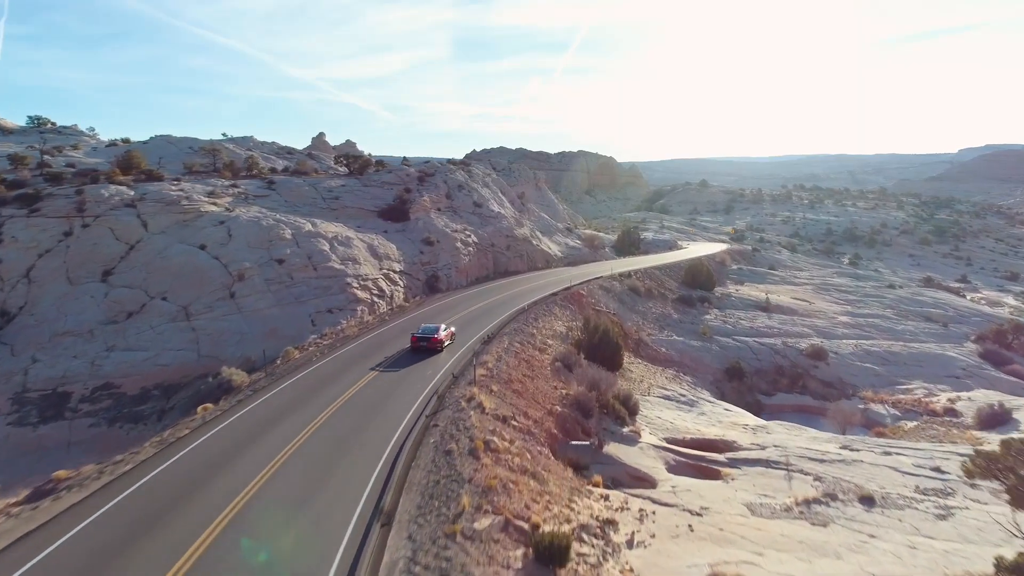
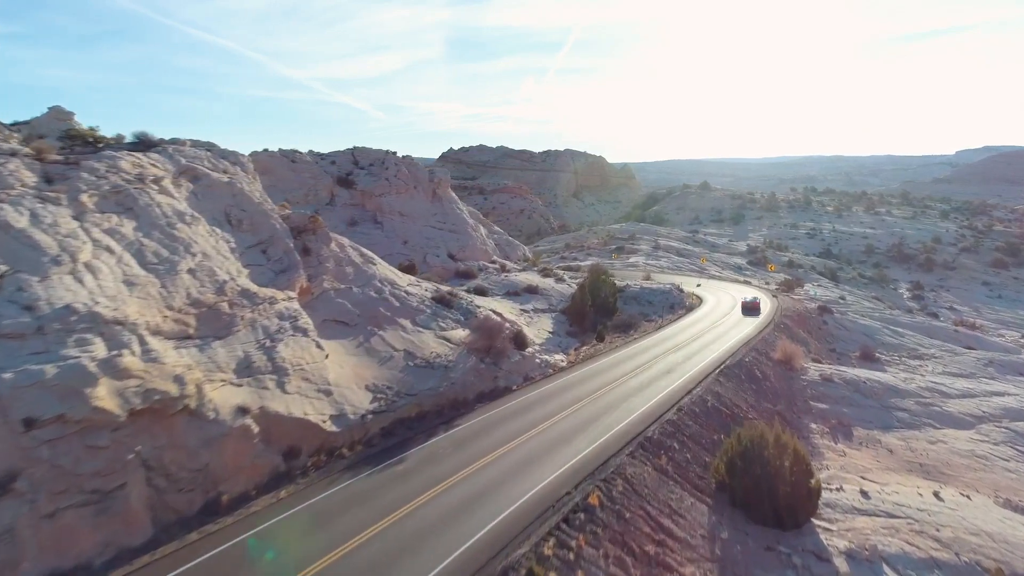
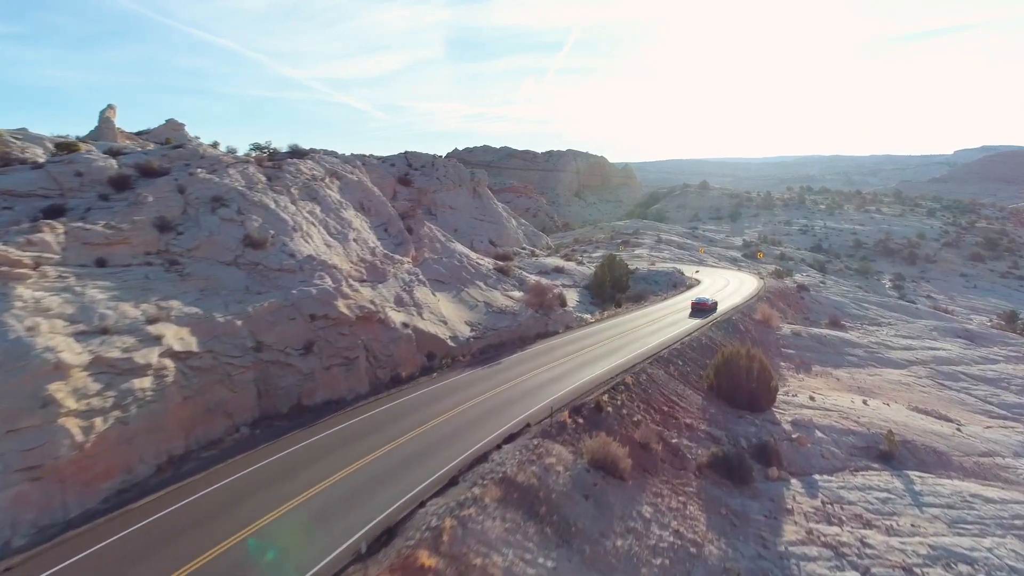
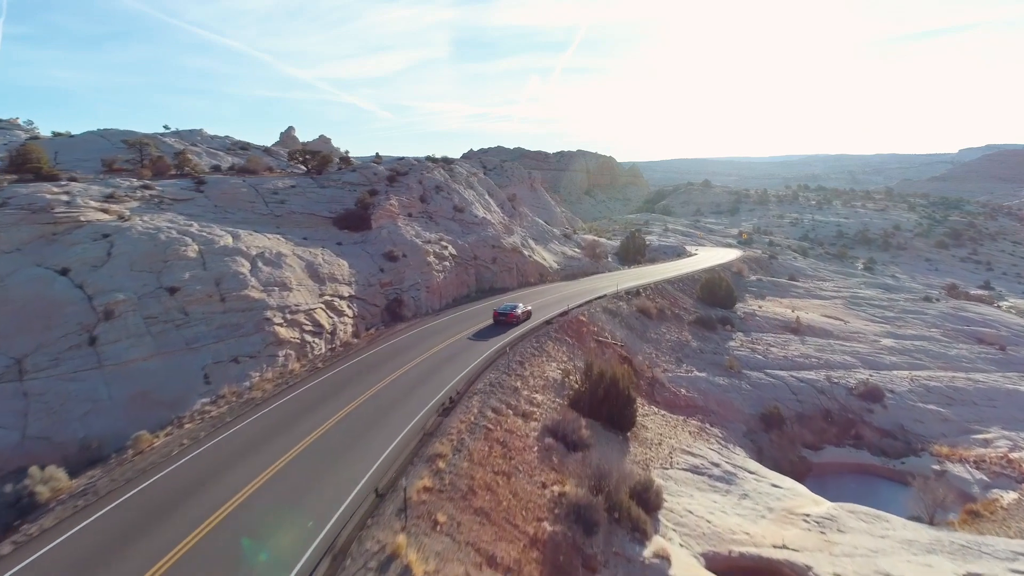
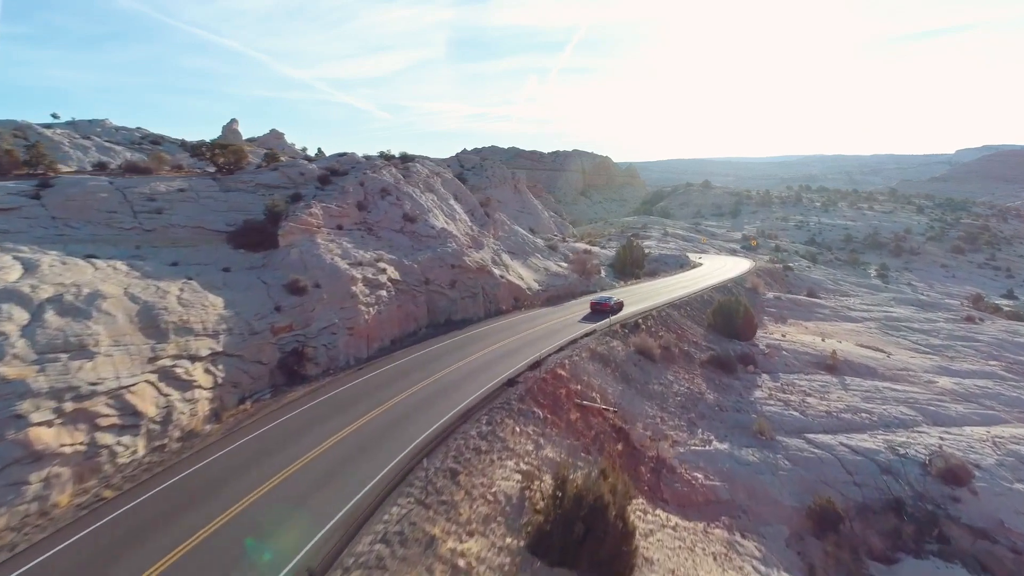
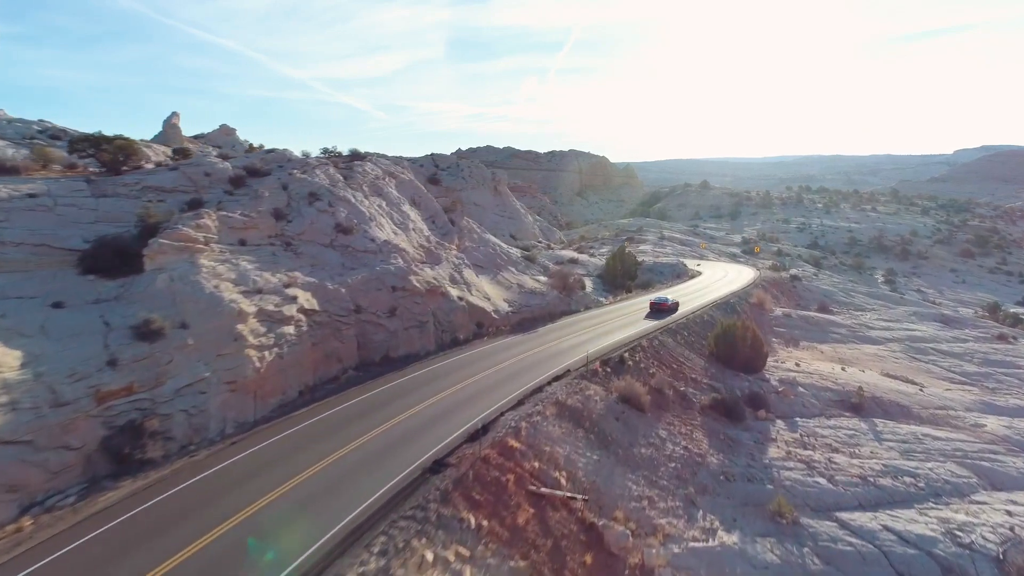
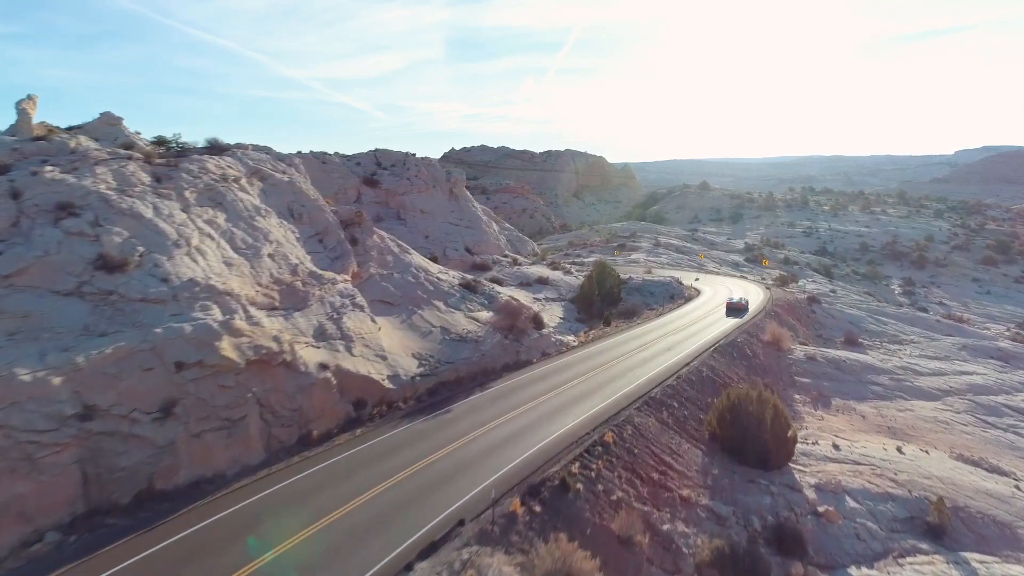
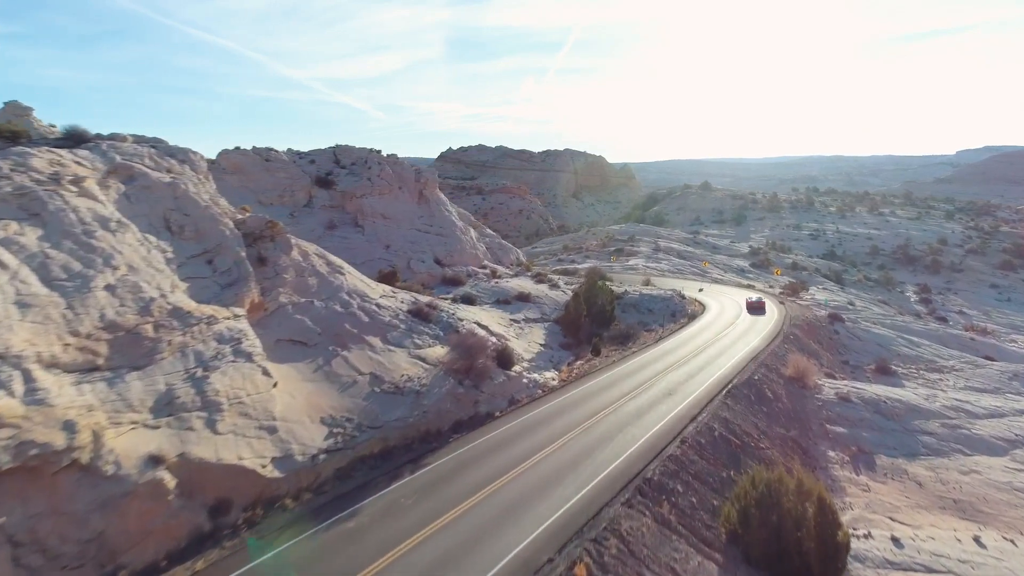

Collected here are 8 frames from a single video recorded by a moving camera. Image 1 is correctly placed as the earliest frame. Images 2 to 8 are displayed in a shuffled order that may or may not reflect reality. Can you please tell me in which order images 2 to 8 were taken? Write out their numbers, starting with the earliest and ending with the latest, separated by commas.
4, 5, 6, 3, 7, 2, 8
